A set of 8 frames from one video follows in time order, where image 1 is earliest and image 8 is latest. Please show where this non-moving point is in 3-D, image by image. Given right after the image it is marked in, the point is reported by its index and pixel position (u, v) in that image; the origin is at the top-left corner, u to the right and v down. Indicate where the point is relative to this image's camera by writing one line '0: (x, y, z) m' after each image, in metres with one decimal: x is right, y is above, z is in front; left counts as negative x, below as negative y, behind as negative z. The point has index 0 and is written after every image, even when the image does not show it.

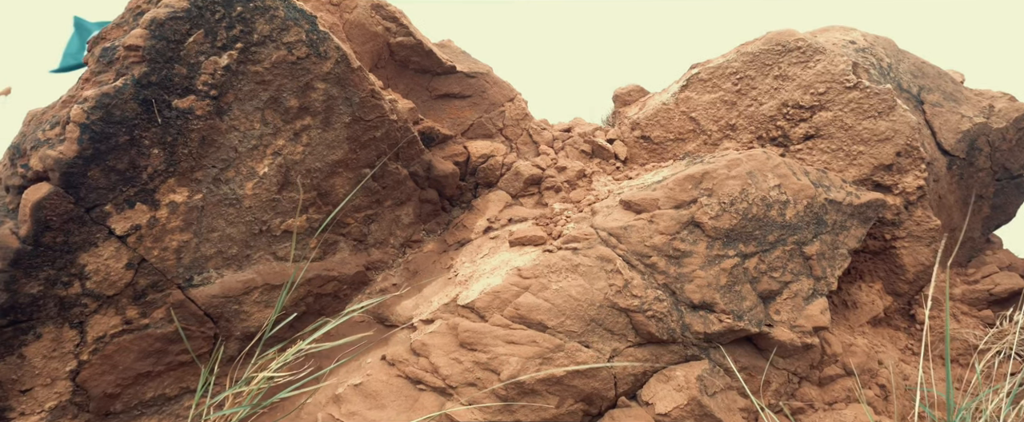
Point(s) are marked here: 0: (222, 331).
0: (-1.2, -0.5, +2.4) m
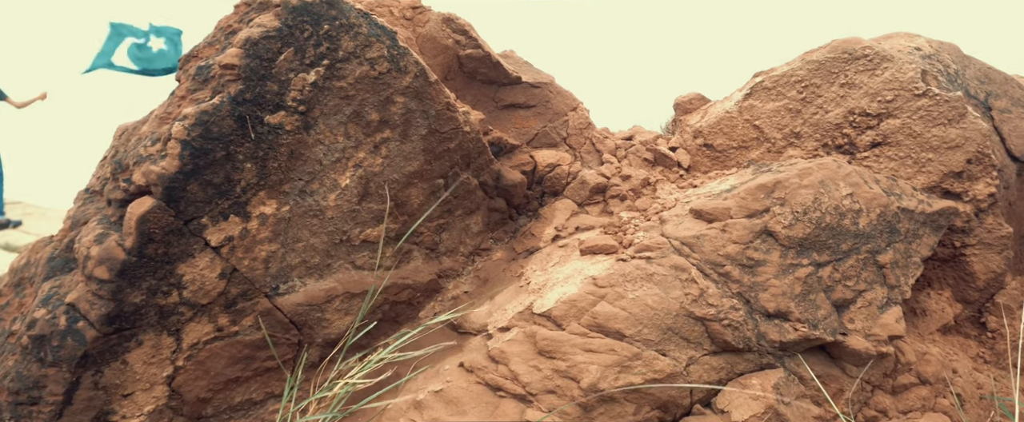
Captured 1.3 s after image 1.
0: (-0.9, -0.6, +2.5) m
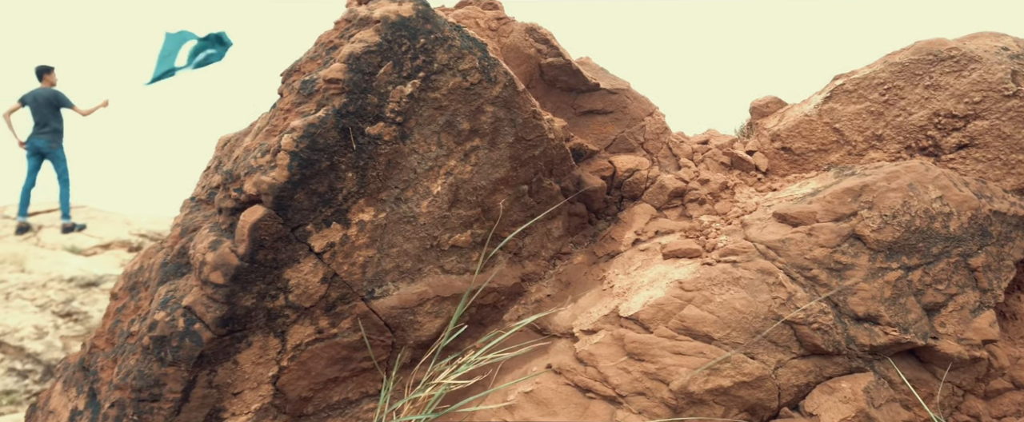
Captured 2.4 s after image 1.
0: (-0.5, -0.6, +2.6) m
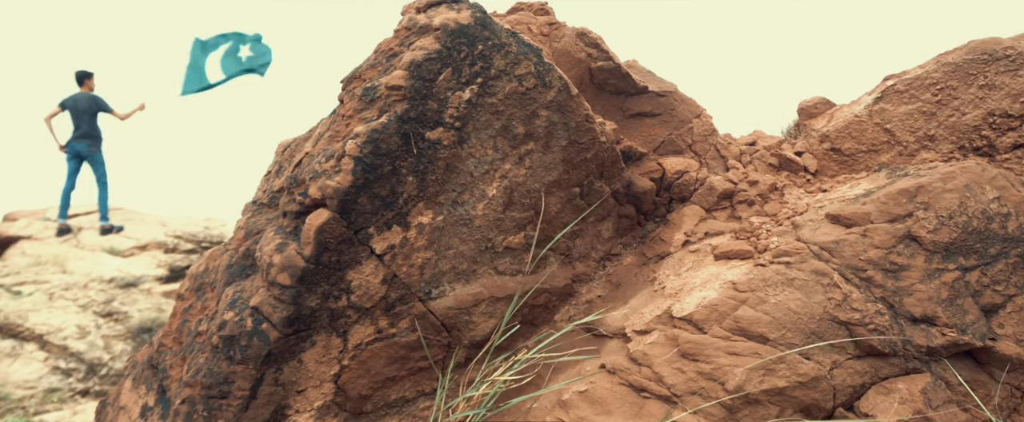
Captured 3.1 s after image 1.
0: (-0.3, -0.6, +2.7) m
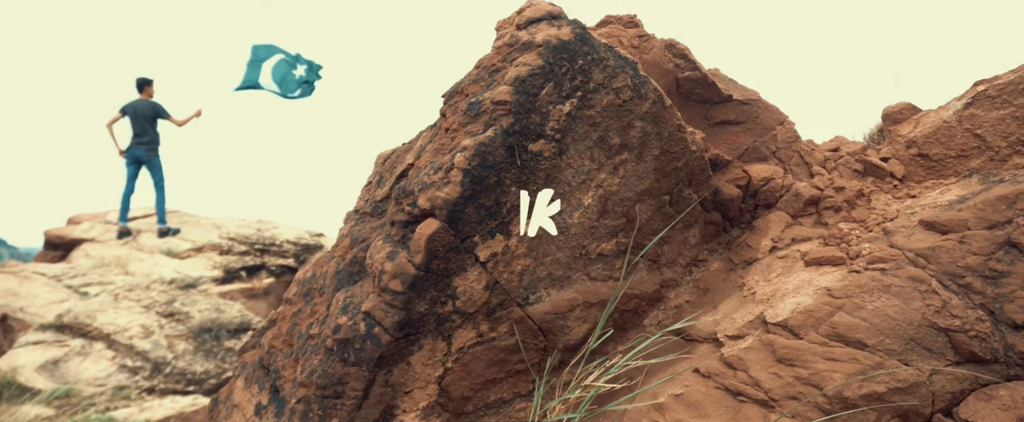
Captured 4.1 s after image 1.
0: (+0.2, -0.6, +2.8) m
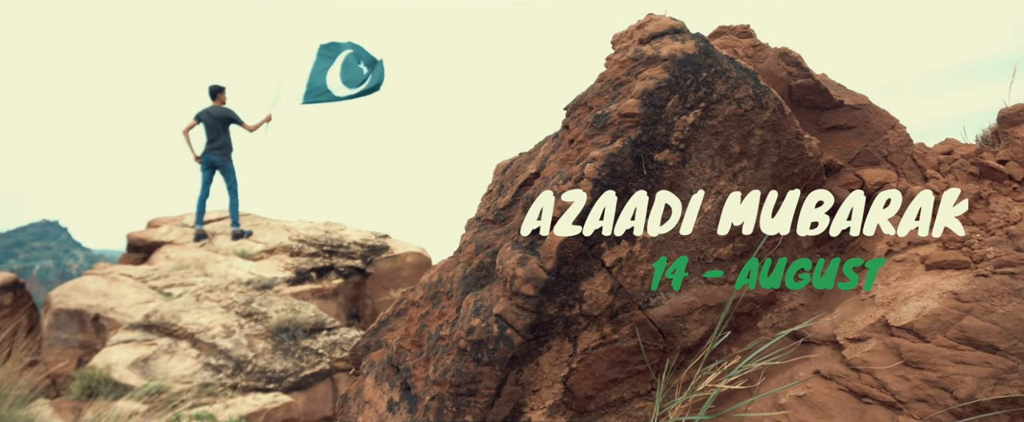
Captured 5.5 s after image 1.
0: (+0.8, -0.7, +2.8) m
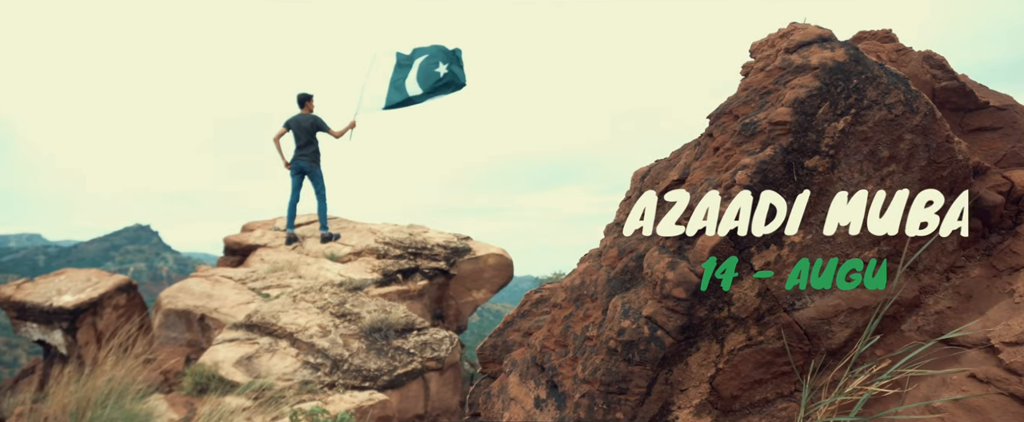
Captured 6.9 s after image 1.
0: (+1.5, -0.7, +2.9) m
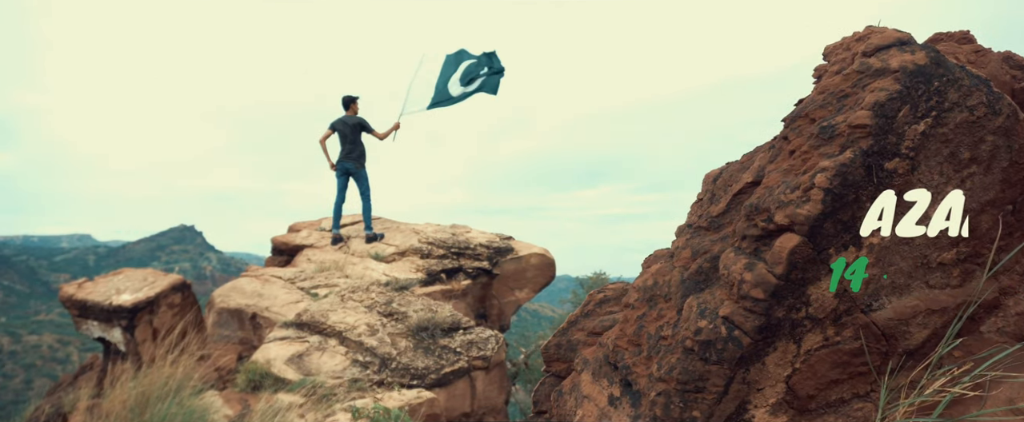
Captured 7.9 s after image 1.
0: (+1.9, -0.7, +2.9) m
